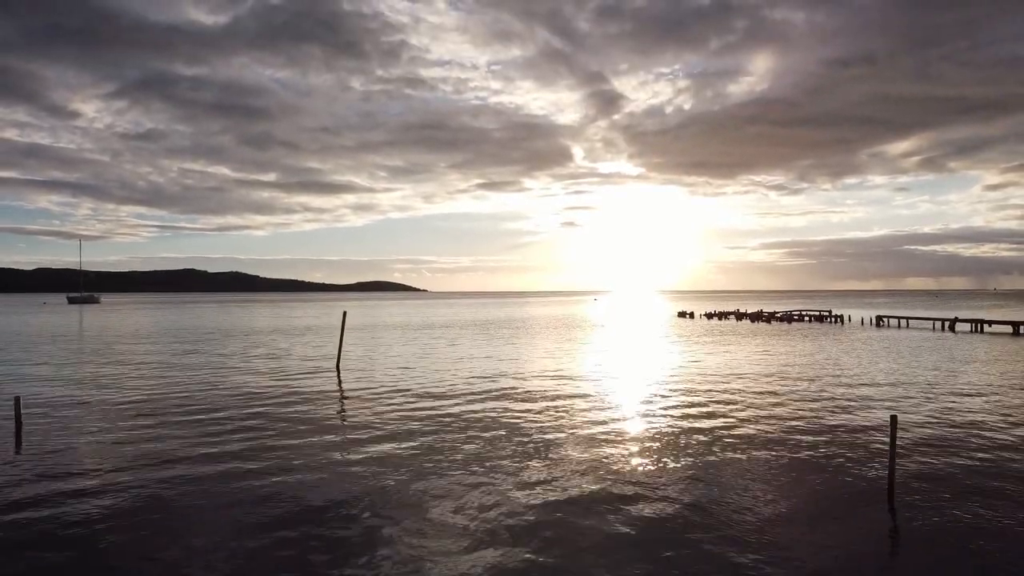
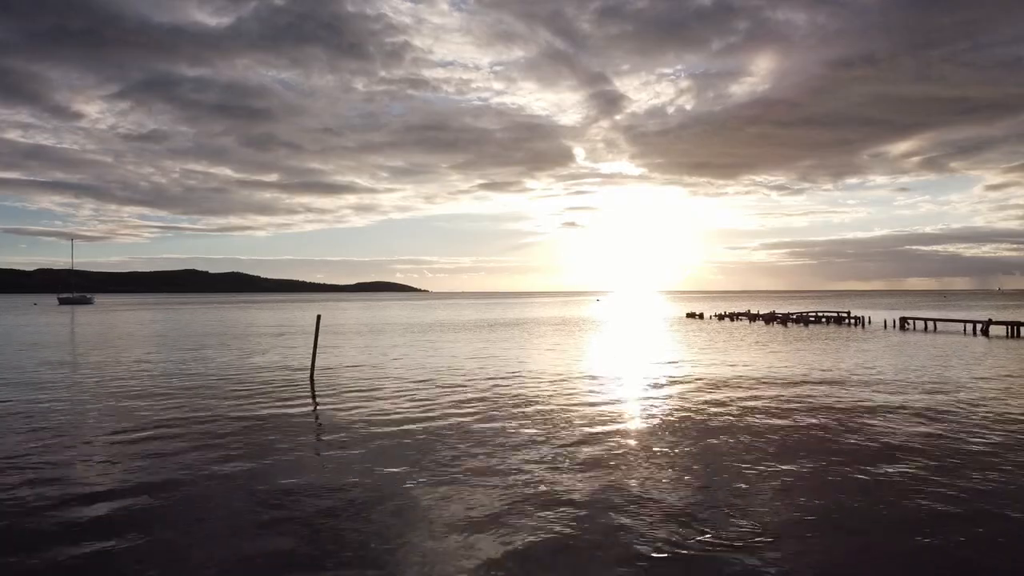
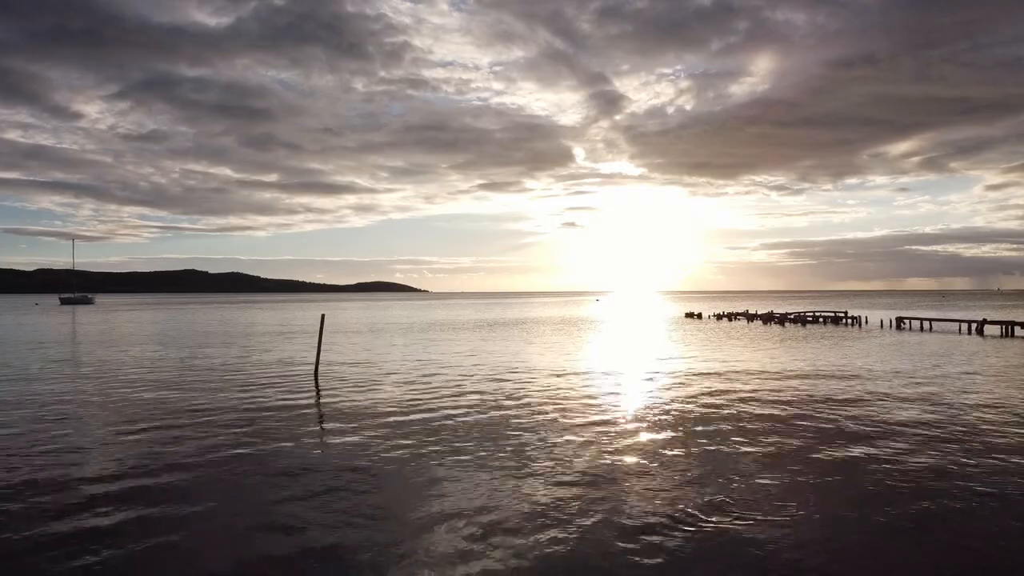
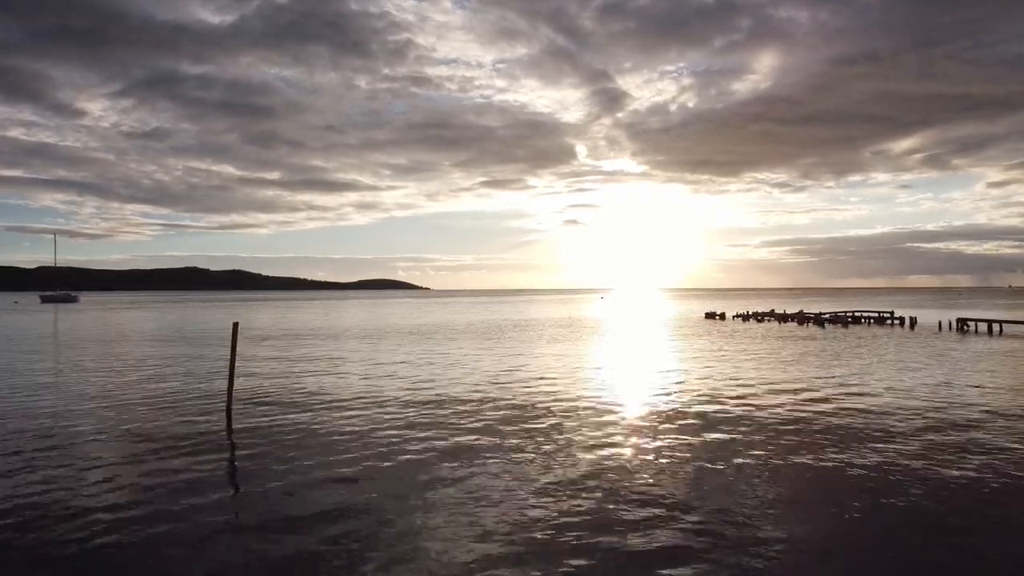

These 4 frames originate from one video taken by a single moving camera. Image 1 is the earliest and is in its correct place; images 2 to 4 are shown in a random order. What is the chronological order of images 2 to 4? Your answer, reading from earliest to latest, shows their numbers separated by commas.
3, 2, 4
